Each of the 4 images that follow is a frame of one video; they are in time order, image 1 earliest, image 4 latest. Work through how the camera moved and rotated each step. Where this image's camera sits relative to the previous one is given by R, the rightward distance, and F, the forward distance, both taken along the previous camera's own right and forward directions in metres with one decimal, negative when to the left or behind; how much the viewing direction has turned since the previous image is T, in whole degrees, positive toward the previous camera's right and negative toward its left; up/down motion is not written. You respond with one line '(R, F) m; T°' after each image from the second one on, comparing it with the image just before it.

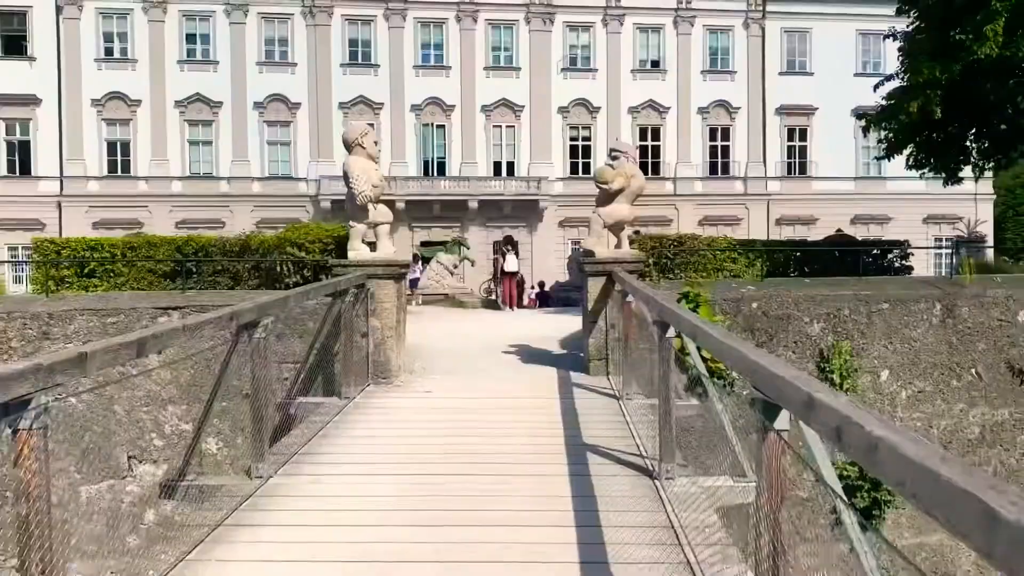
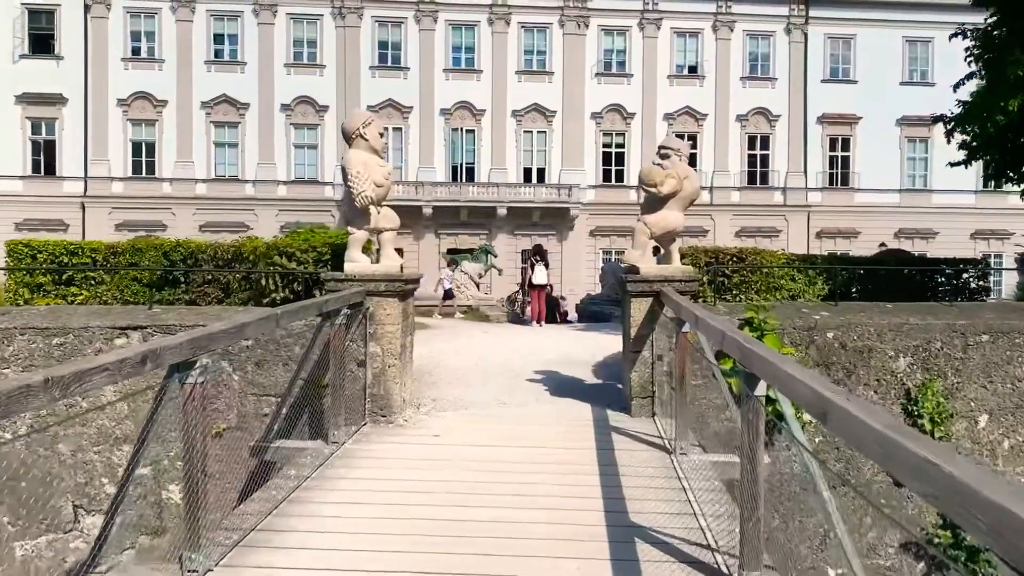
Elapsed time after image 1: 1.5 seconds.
(0.0, +1.3) m; -2°
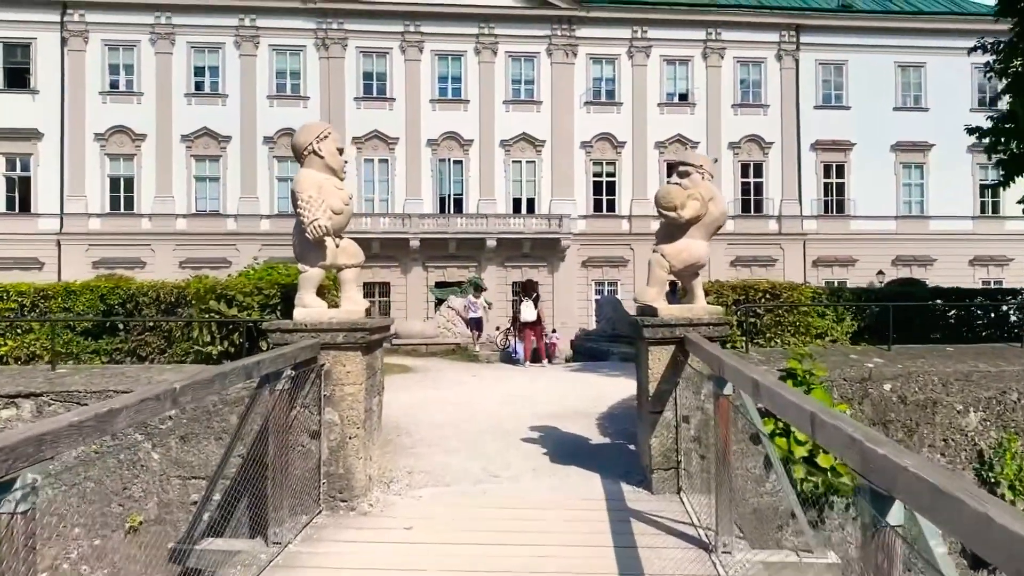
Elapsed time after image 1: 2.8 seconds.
(0.0, +1.3) m; +1°
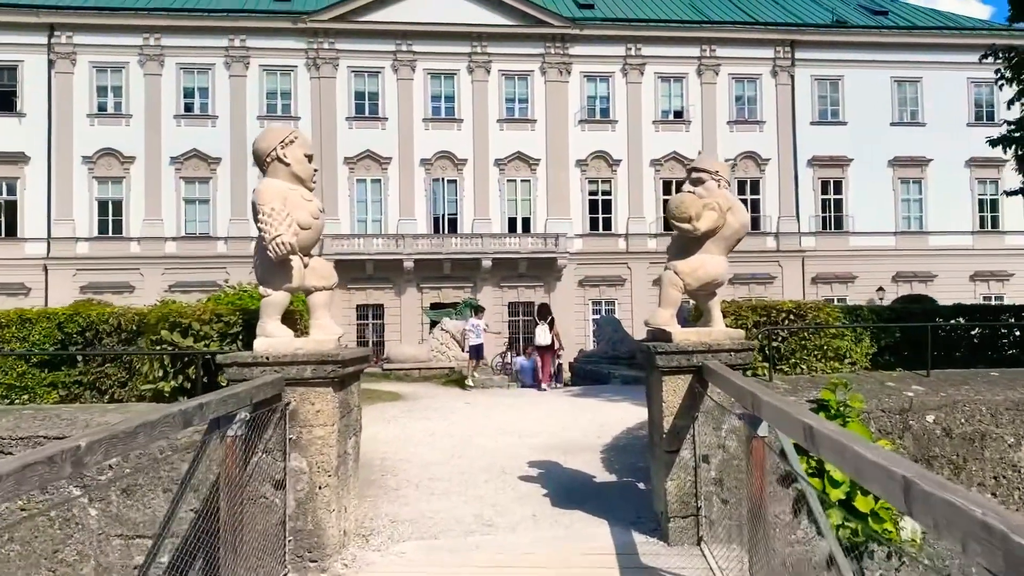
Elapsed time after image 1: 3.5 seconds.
(0.0, +0.7) m; 0°
